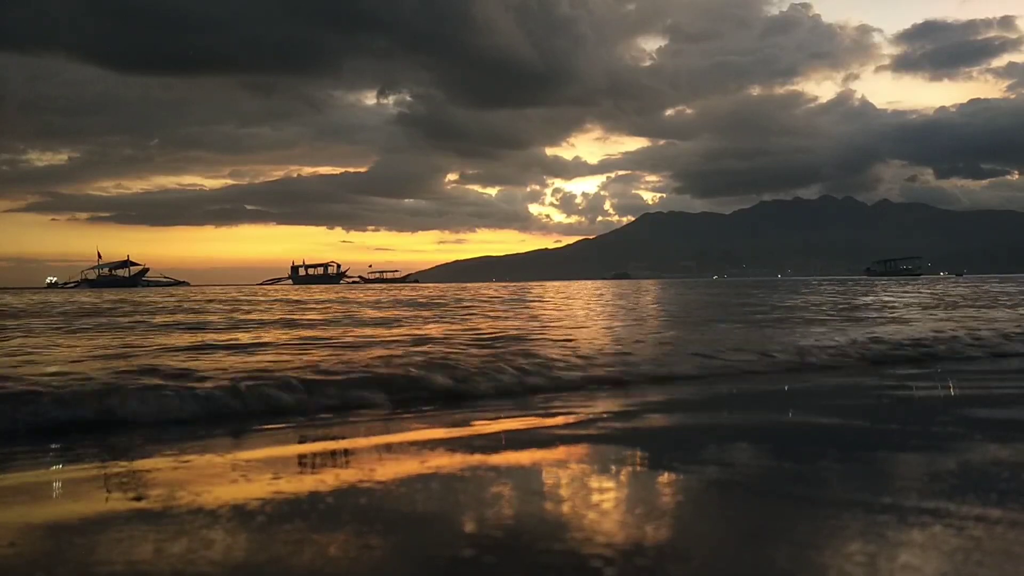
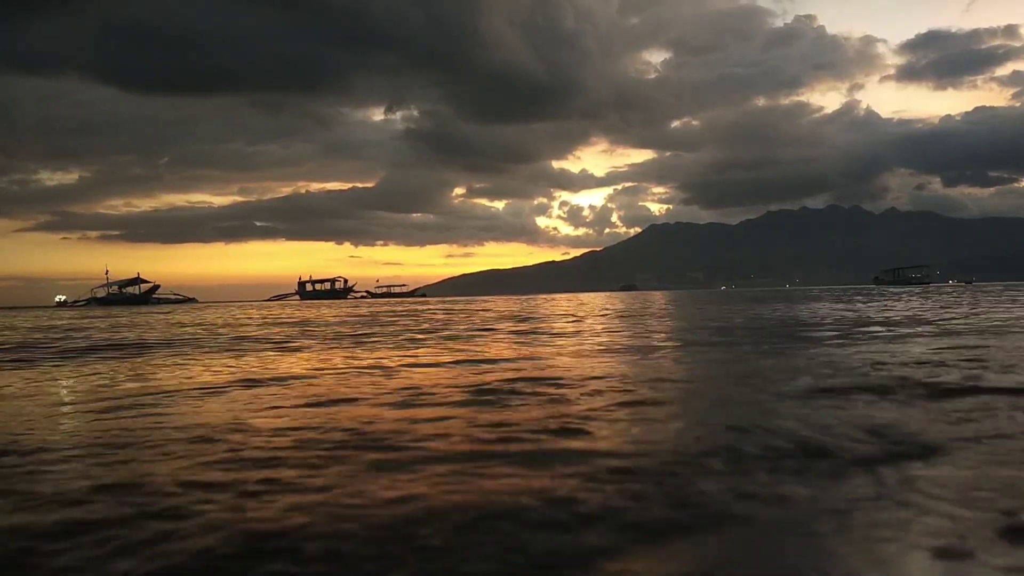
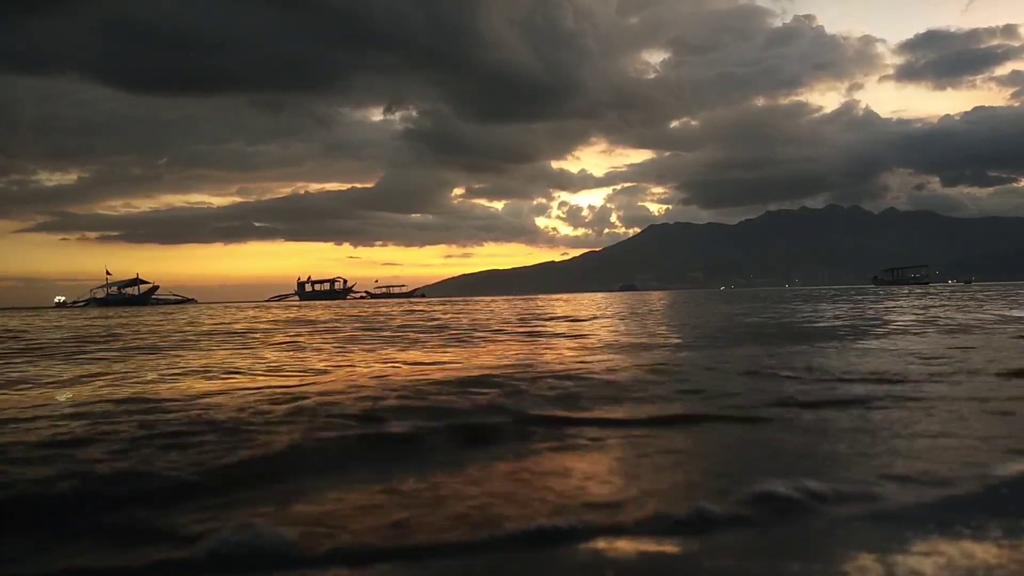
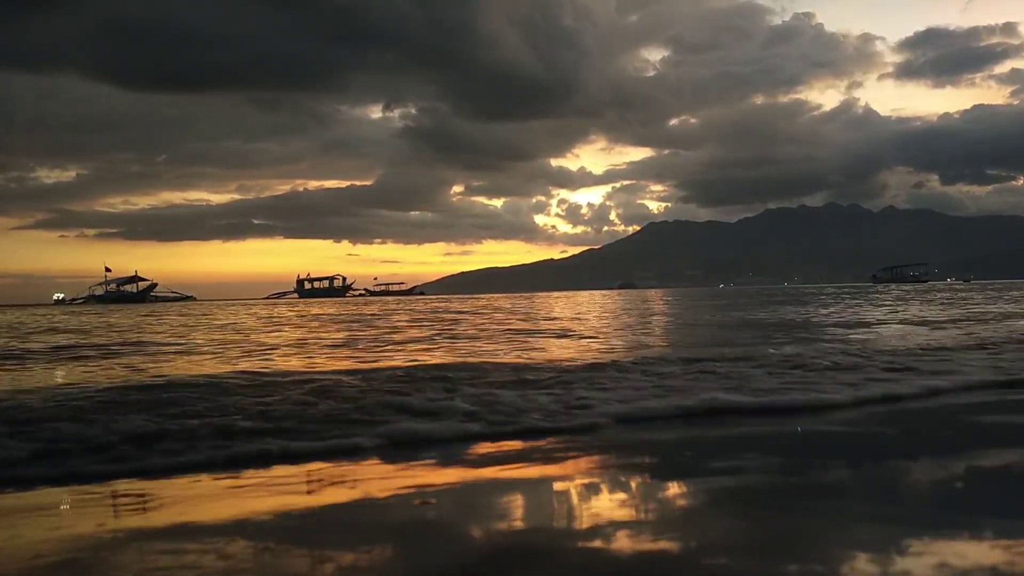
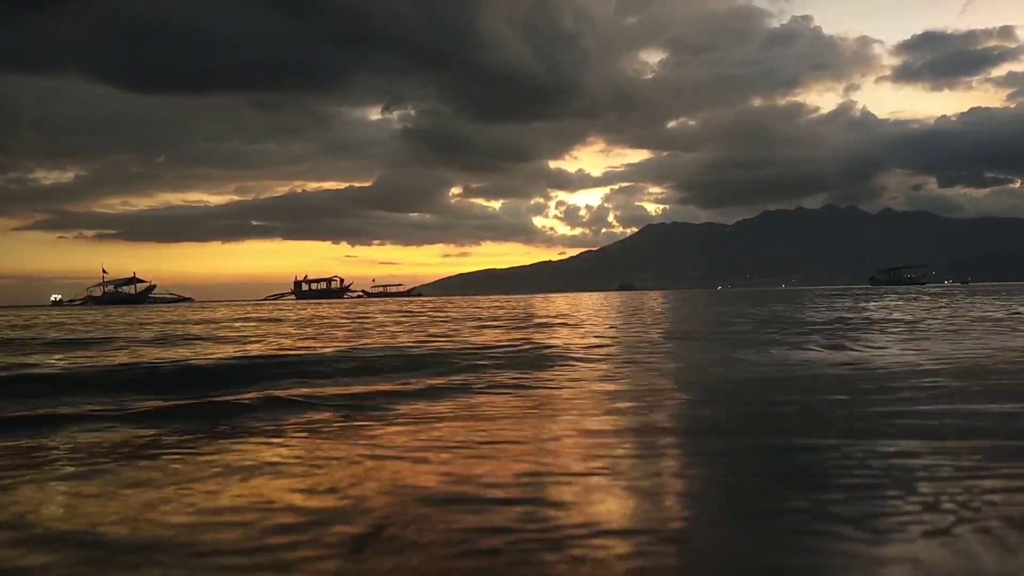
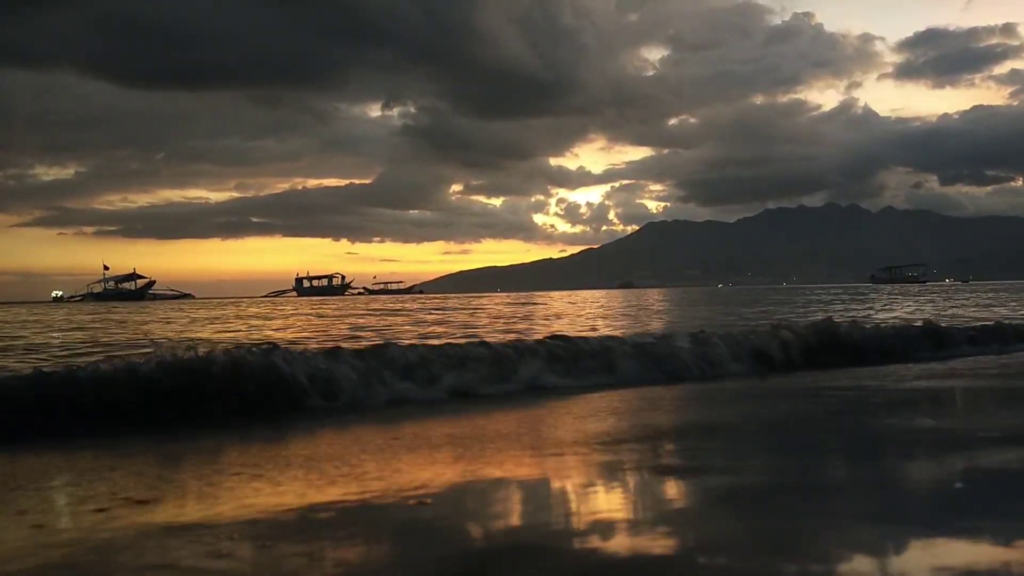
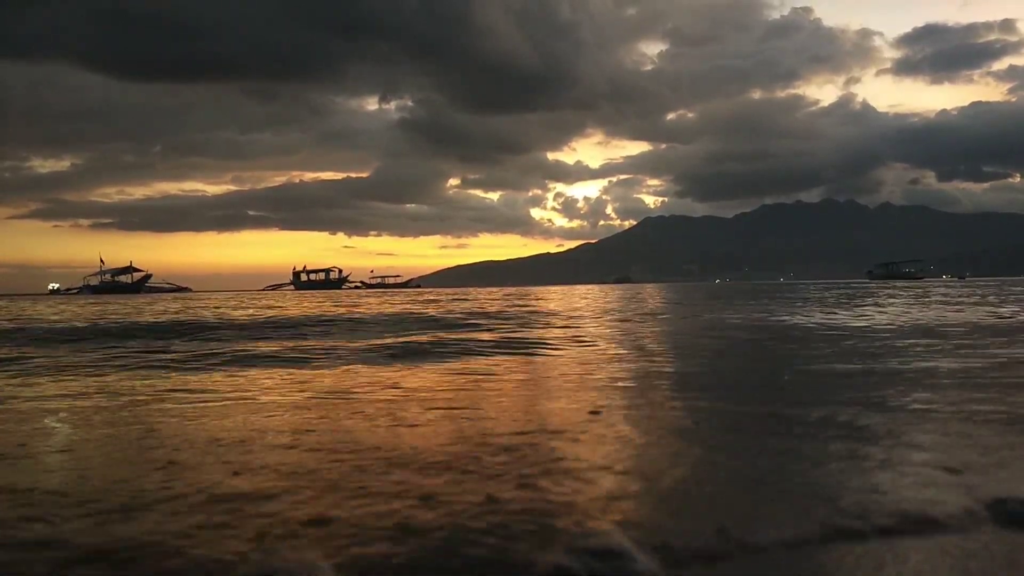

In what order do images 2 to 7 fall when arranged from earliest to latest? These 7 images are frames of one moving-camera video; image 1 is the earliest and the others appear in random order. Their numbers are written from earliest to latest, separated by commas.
7, 6, 4, 3, 2, 5
